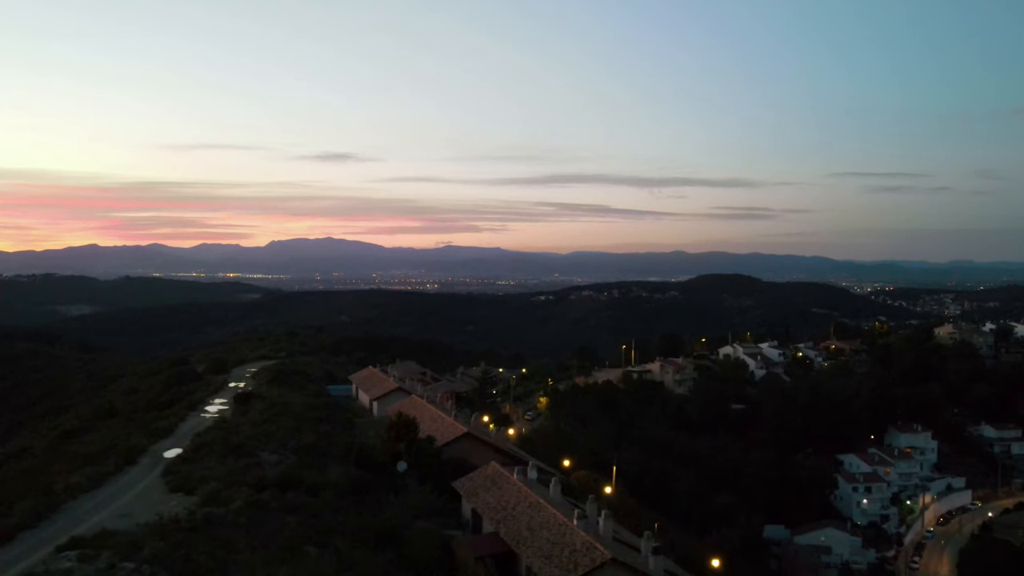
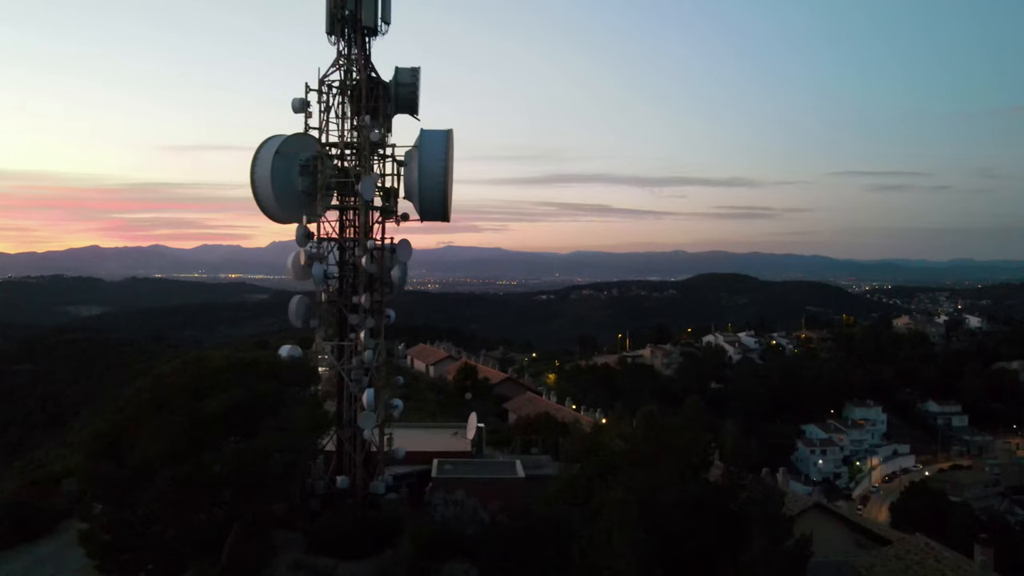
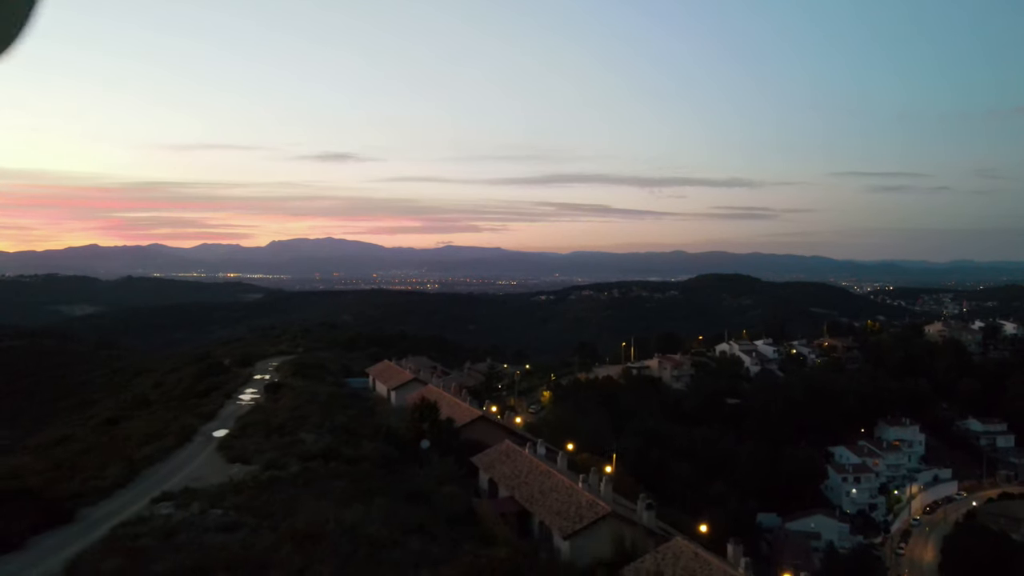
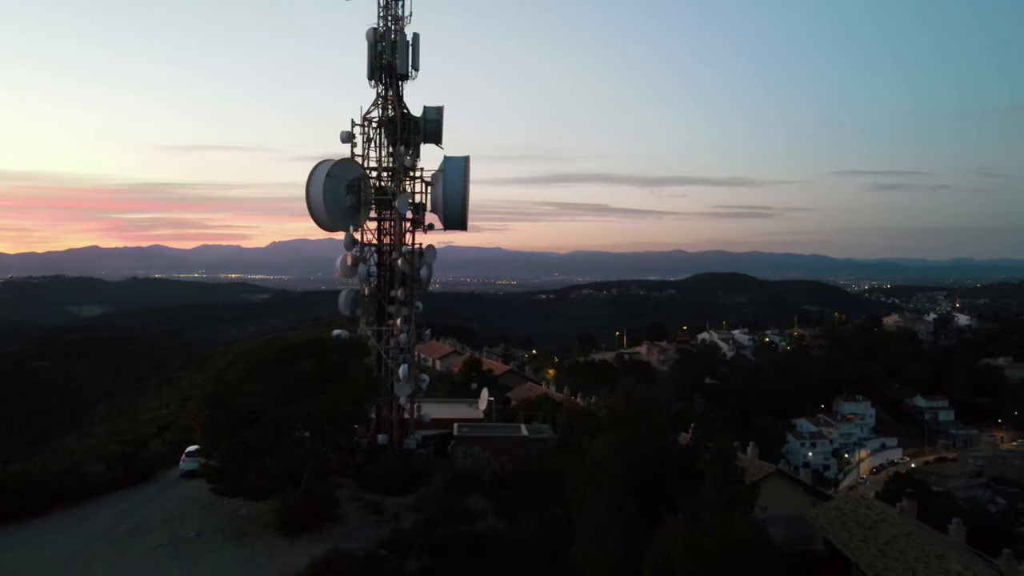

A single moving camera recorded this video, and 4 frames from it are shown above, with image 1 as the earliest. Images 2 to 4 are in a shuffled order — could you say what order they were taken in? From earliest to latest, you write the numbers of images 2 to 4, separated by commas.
3, 2, 4
